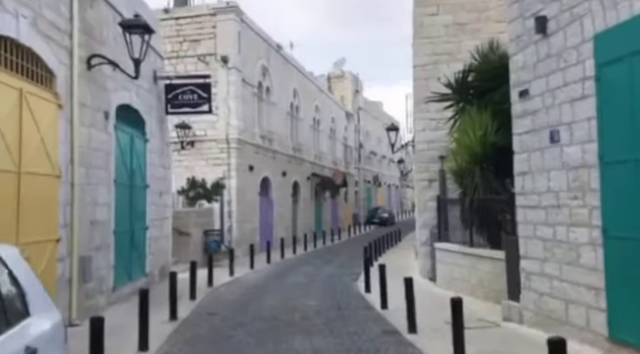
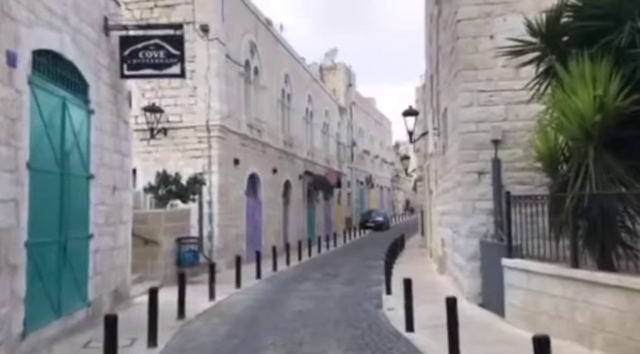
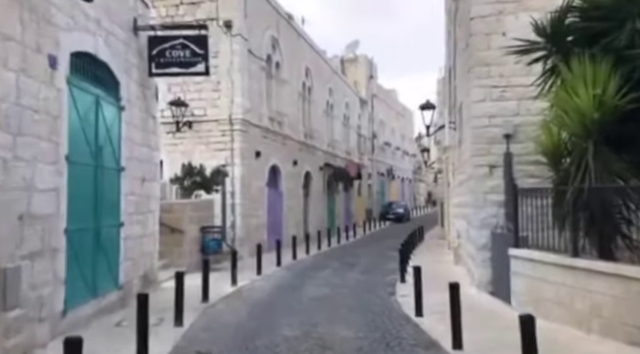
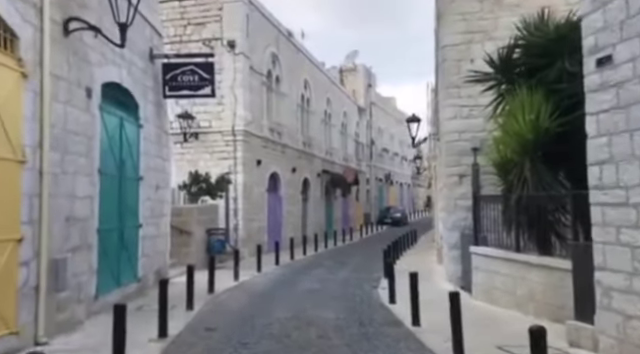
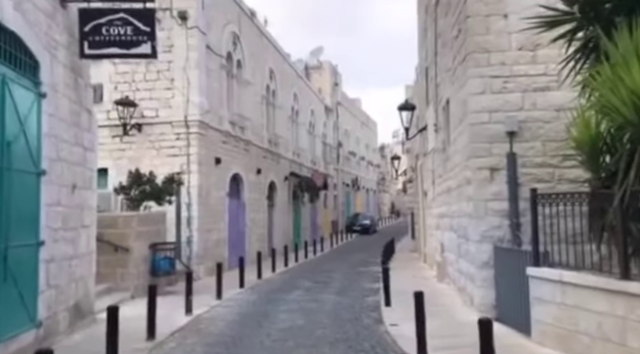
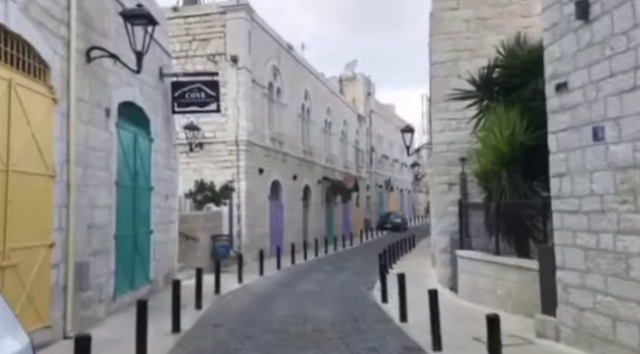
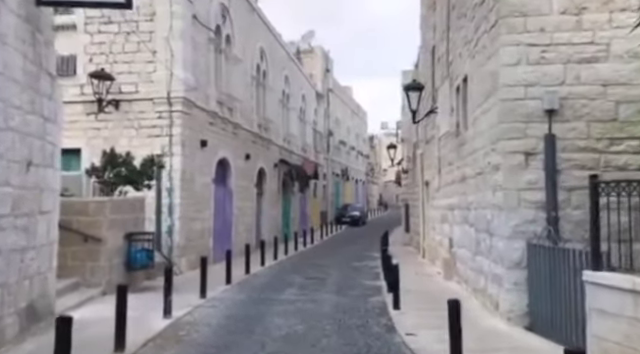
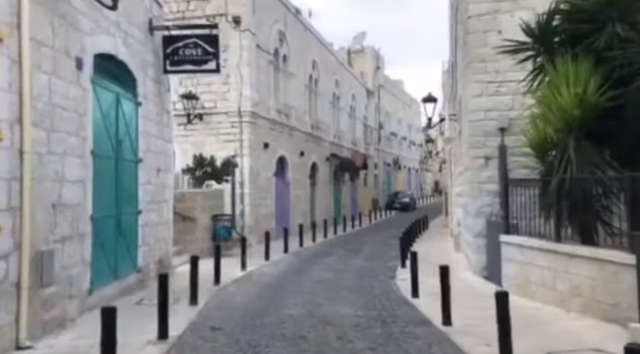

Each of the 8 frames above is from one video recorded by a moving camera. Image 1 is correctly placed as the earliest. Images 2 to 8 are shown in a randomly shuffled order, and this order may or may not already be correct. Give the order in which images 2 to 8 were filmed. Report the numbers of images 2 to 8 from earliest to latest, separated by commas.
6, 4, 8, 3, 2, 5, 7
